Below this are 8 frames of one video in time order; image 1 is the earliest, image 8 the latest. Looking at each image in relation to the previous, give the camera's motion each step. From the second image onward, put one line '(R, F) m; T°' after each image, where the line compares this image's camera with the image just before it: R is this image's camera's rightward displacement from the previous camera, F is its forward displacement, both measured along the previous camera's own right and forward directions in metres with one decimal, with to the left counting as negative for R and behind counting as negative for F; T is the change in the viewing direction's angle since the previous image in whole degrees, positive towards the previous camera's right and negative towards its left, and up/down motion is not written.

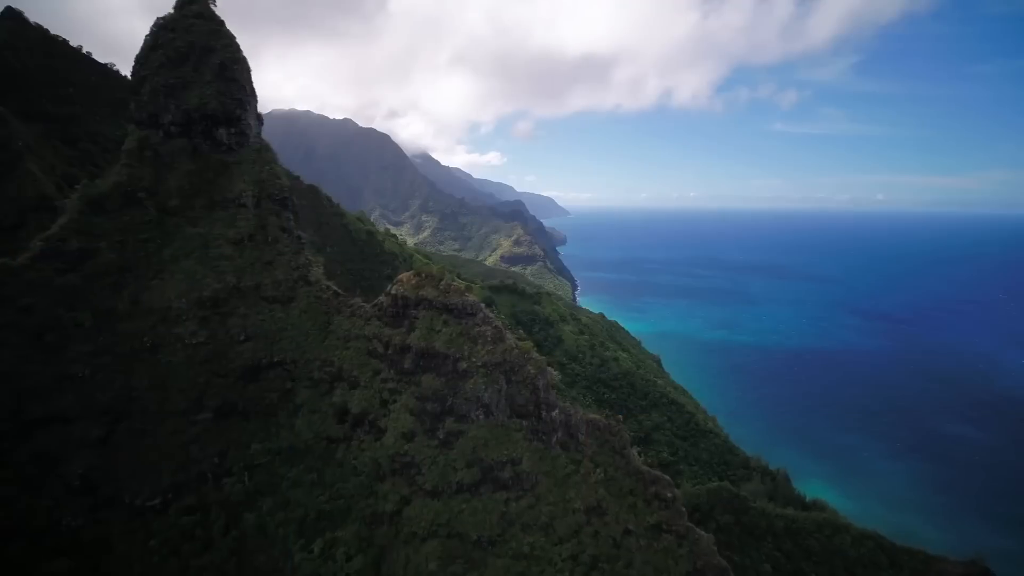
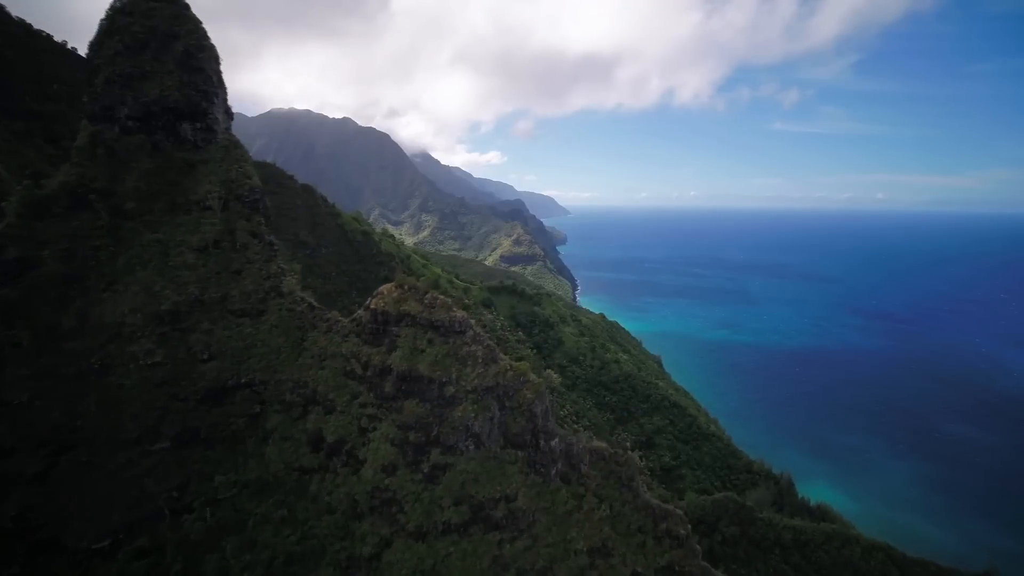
(+0.1, +1.0) m; 0°
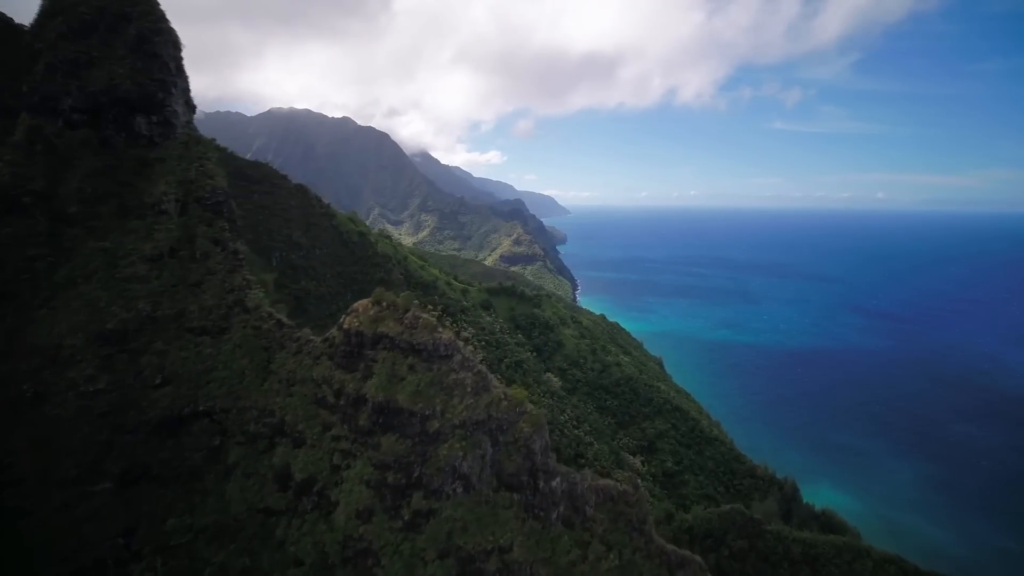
(+0.1, +1.0) m; 0°
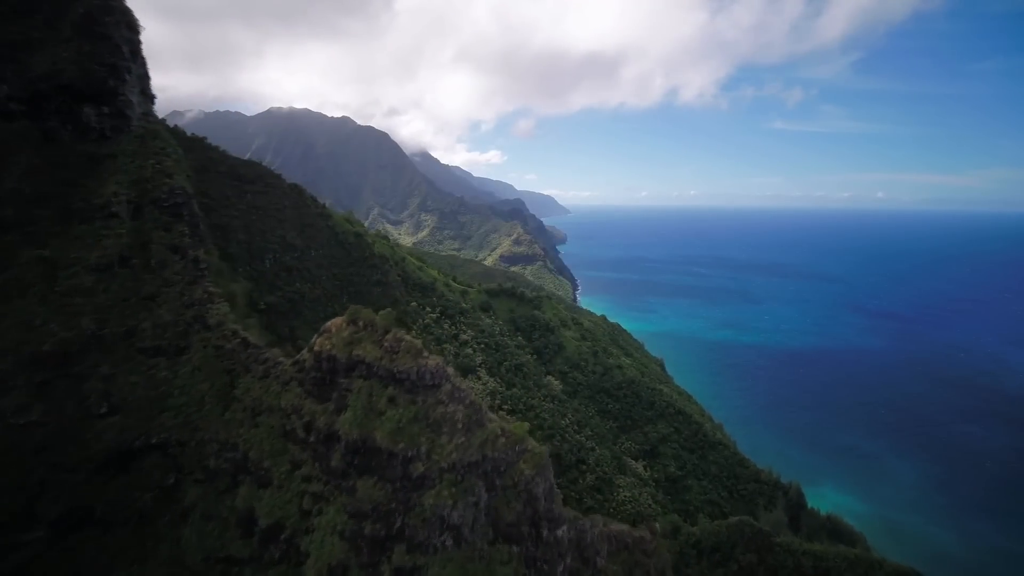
(0.0, +1.0) m; 0°
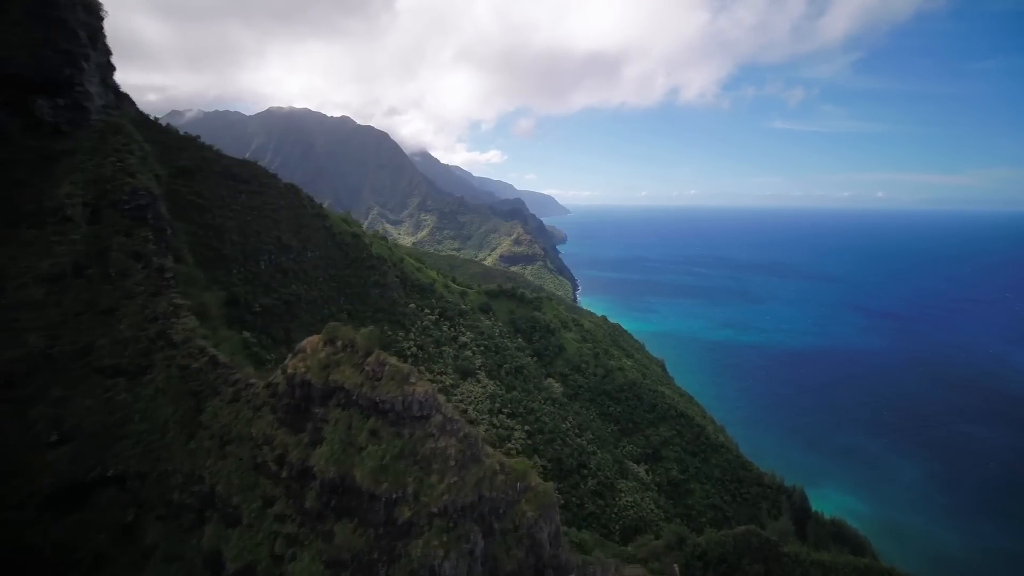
(0.0, +0.7) m; 0°
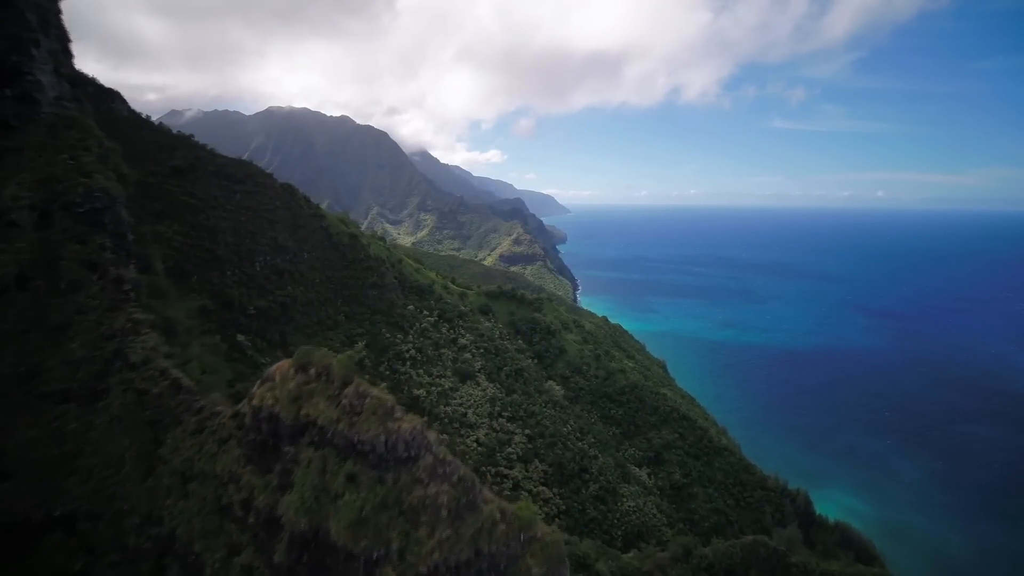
(0.0, +0.7) m; 0°
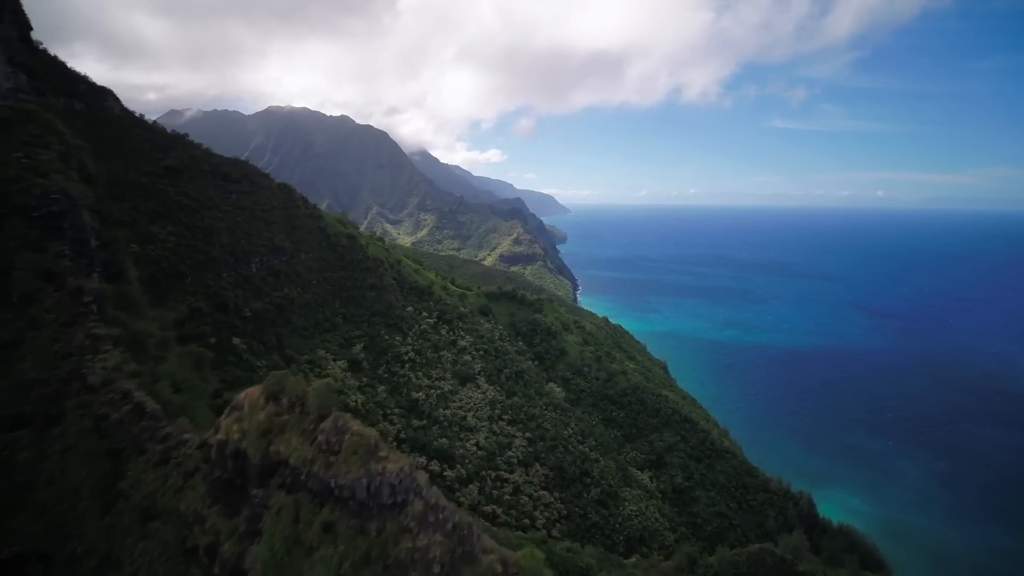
(0.0, +0.6) m; 0°
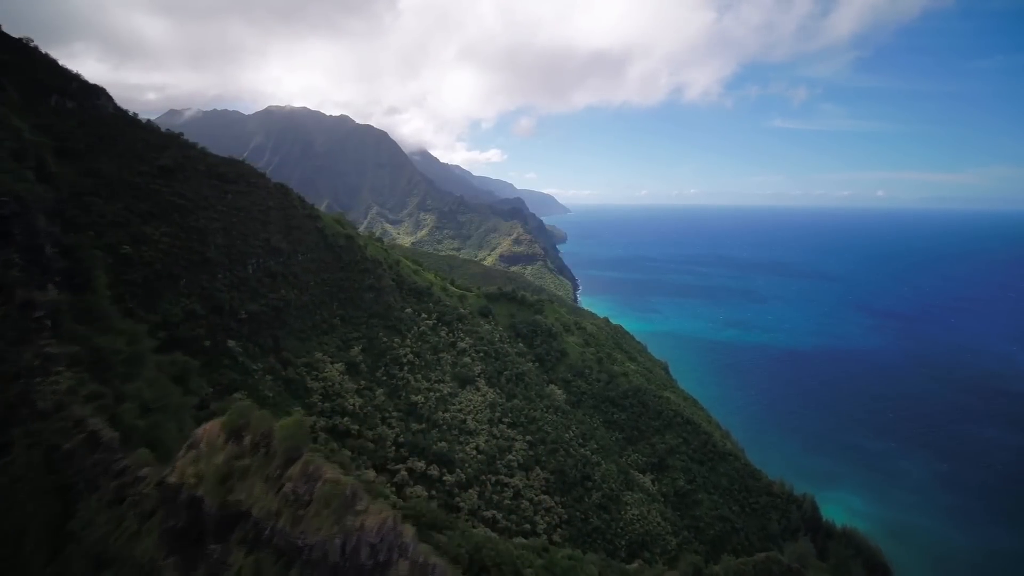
(0.0, +0.5) m; 0°
